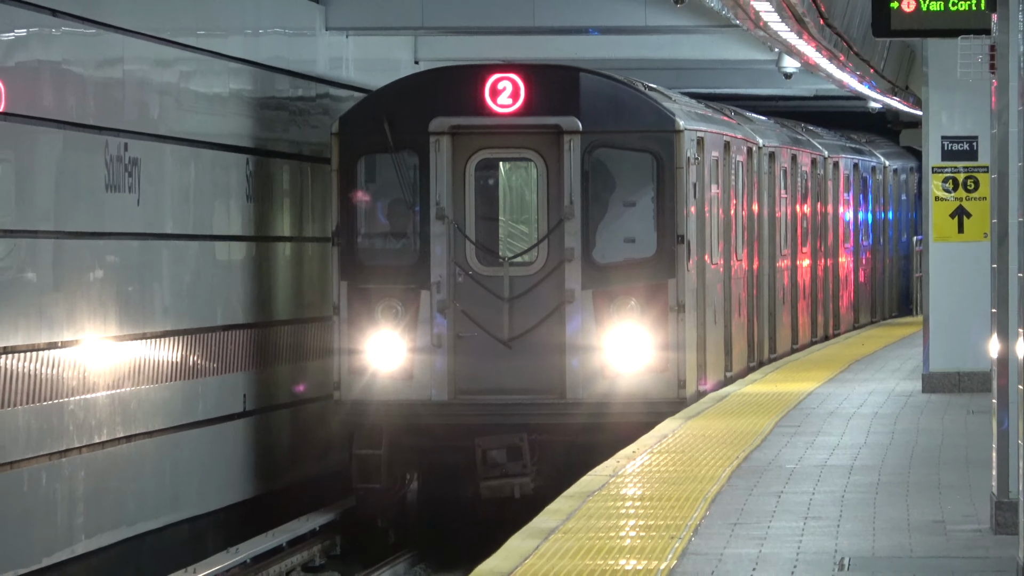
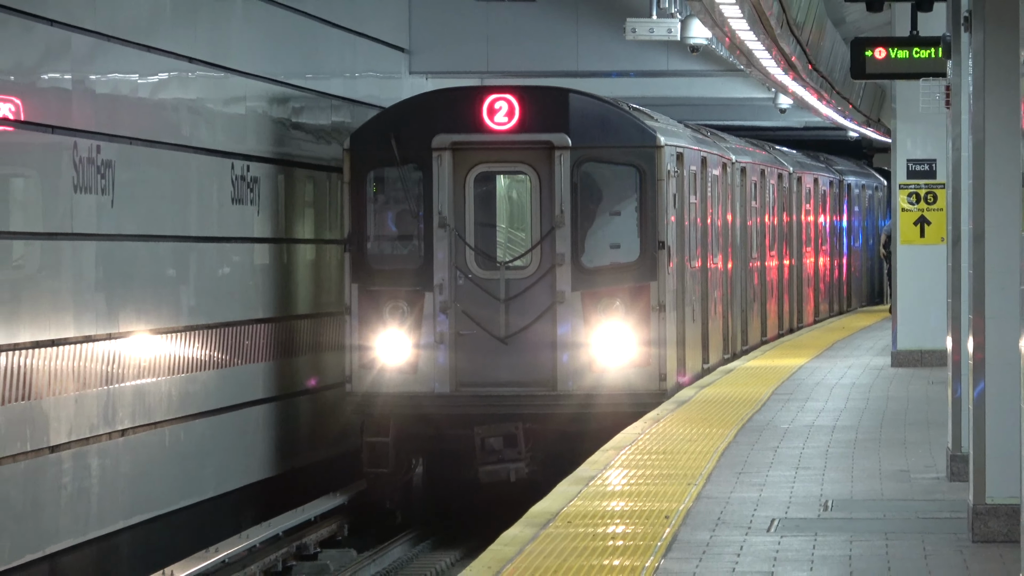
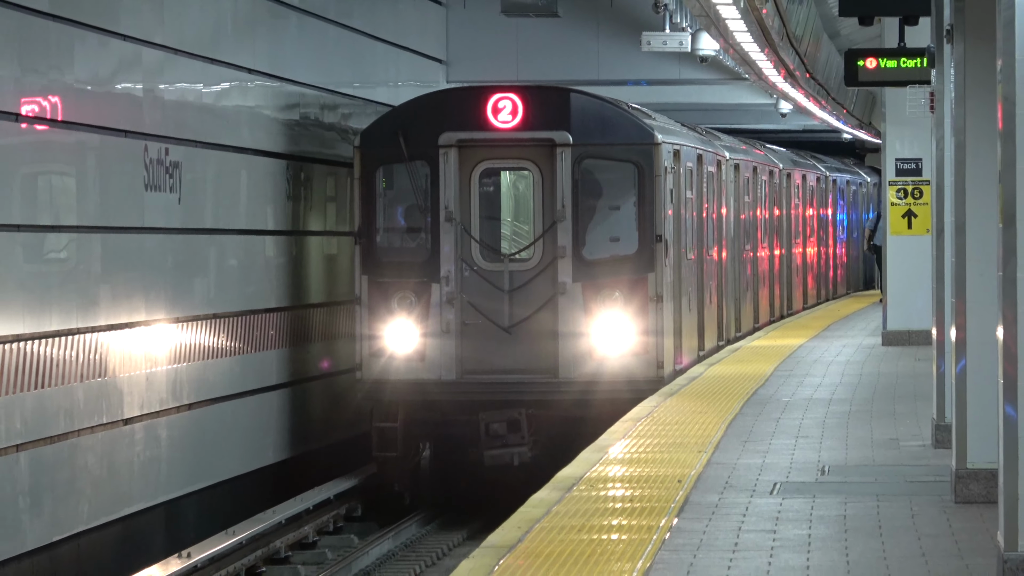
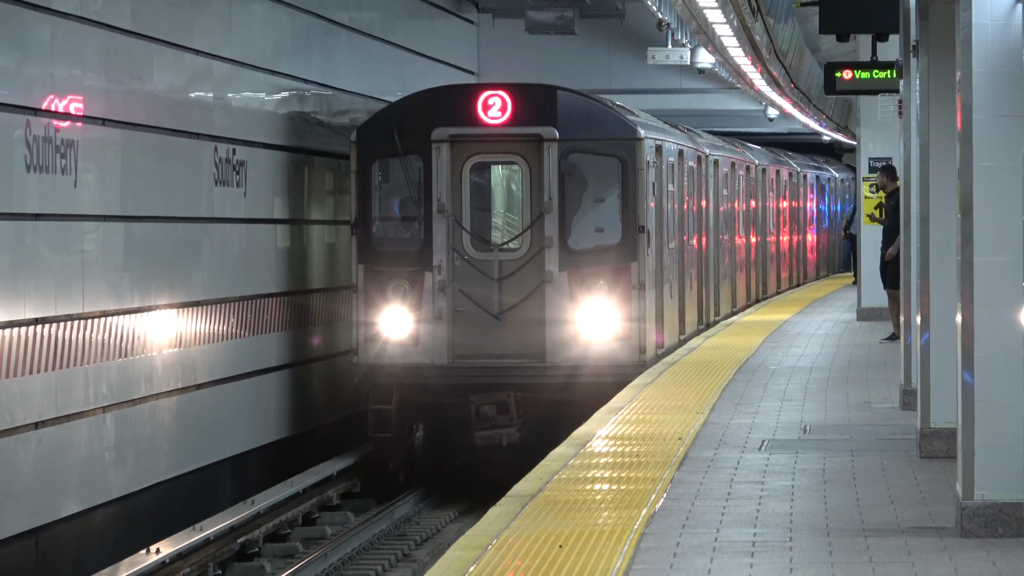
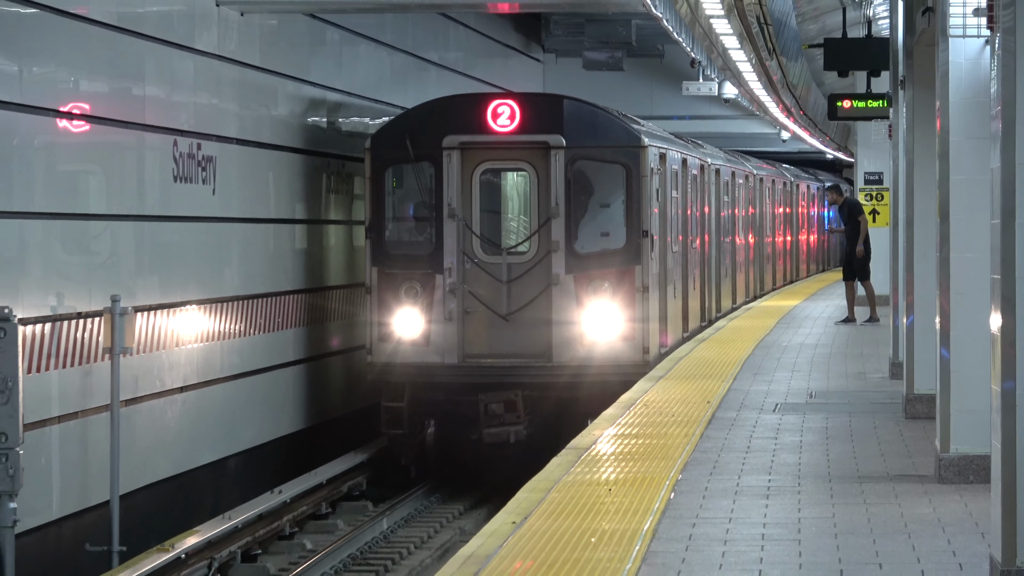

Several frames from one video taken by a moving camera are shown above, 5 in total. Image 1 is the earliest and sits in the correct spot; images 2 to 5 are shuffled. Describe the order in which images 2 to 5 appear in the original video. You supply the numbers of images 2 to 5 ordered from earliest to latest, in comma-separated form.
2, 3, 4, 5
